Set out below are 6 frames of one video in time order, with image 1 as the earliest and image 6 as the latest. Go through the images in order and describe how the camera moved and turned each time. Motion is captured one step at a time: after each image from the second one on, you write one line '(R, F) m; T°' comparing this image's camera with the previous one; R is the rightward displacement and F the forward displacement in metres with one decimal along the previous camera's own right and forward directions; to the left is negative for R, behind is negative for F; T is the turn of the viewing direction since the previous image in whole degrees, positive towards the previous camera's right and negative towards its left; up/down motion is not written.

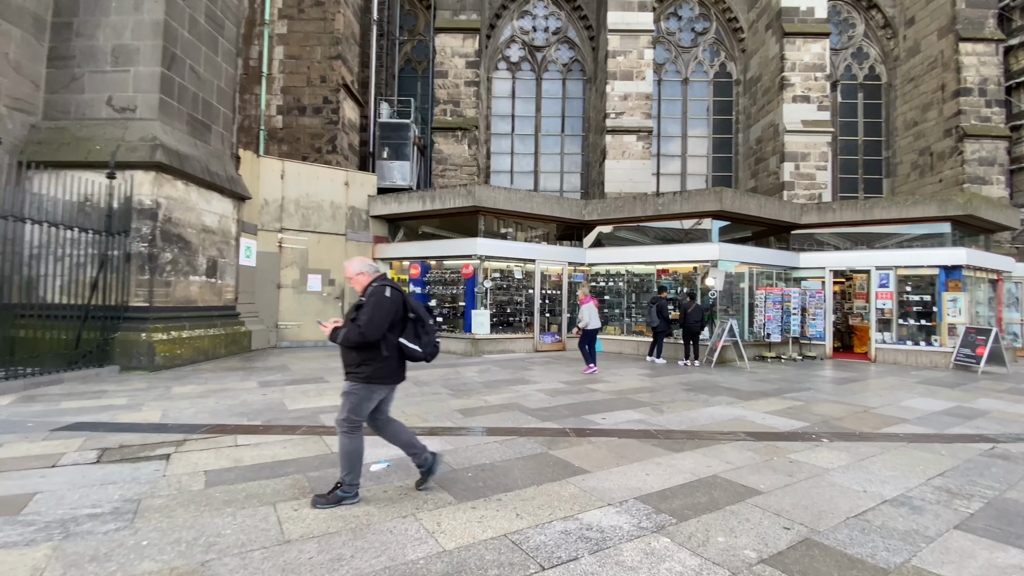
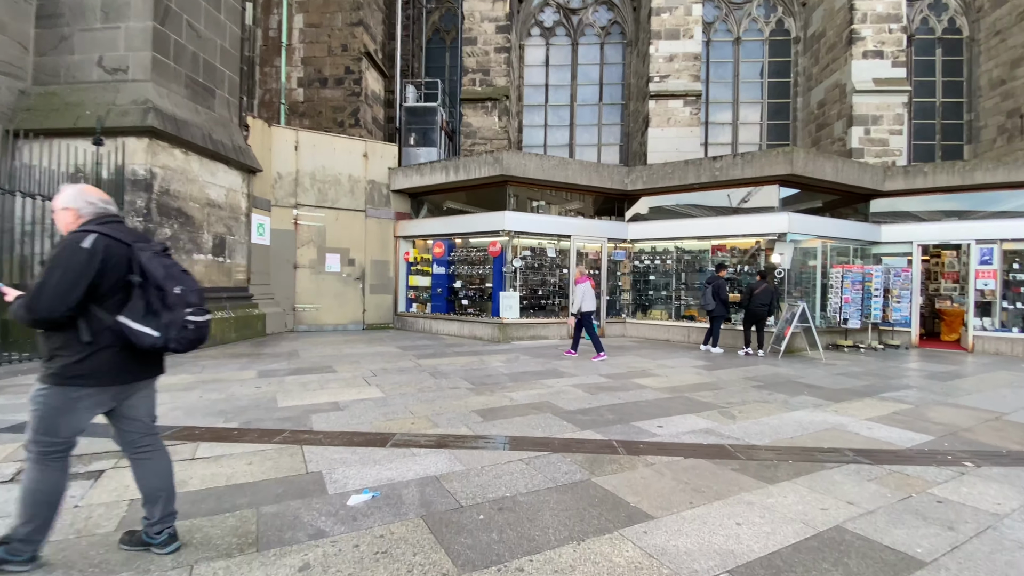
(0.0, +1.3) m; -4°
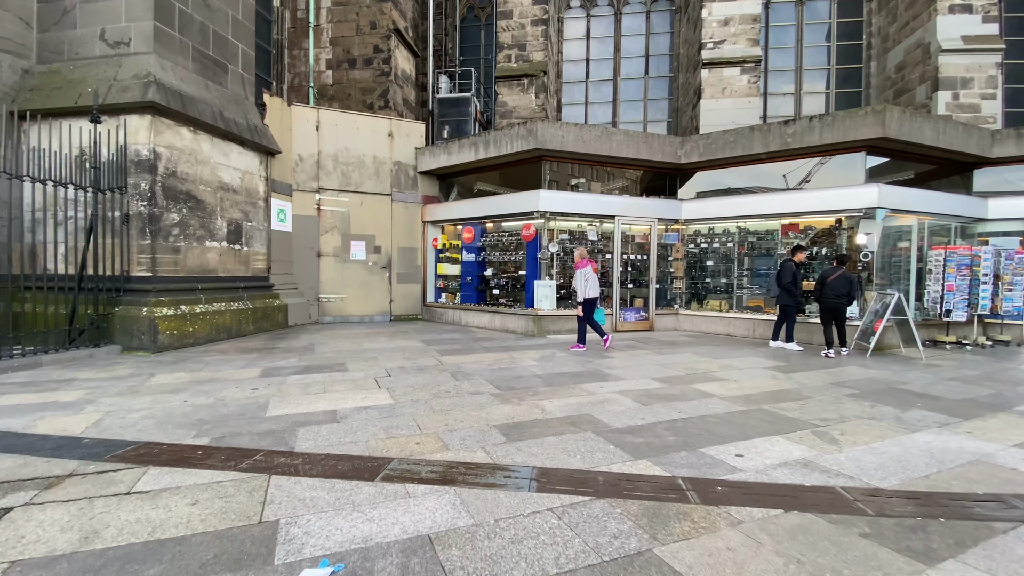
(+0.1, +1.1) m; -5°
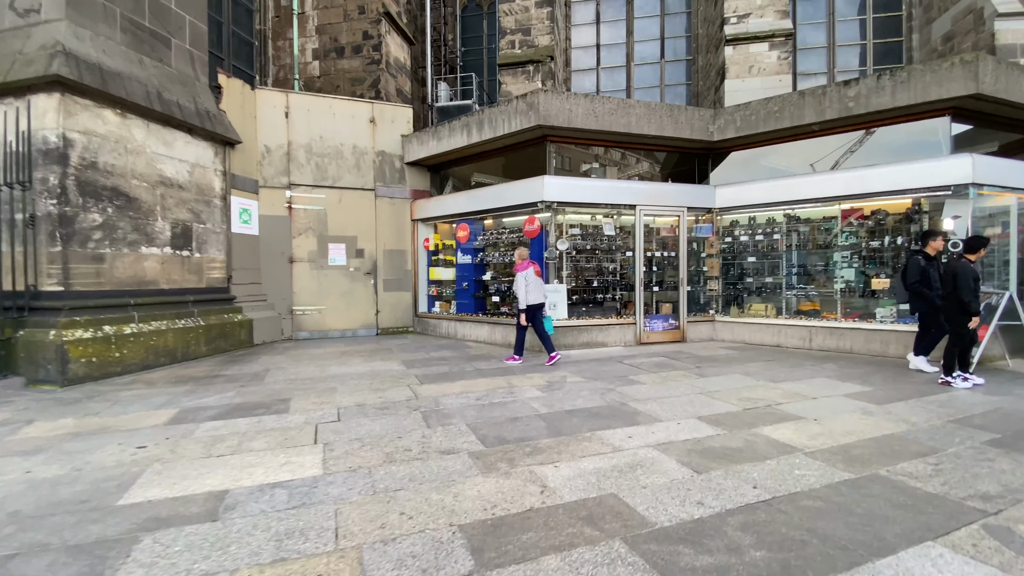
(+0.2, +1.7) m; -2°
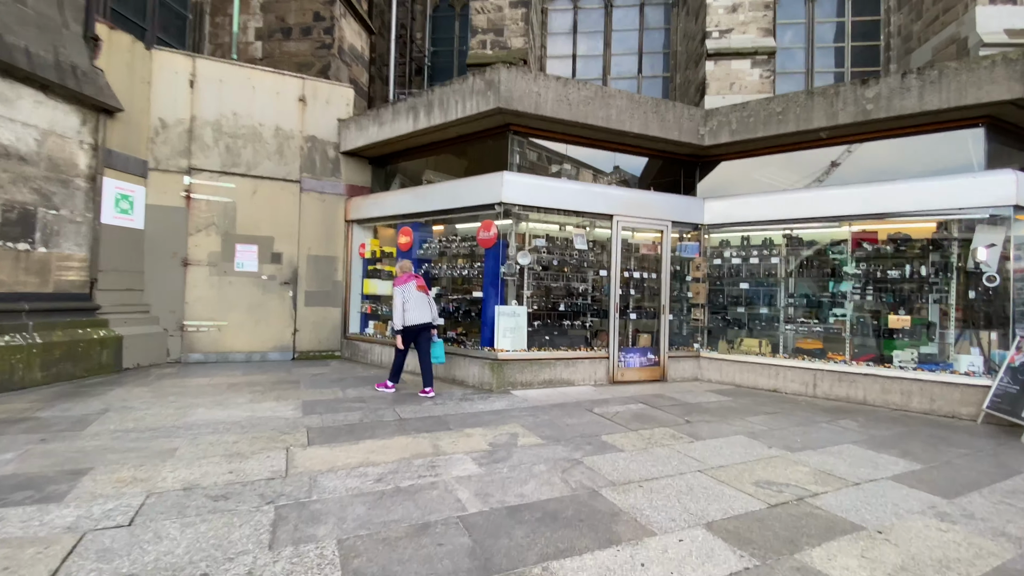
(+0.3, +1.6) m; +4°
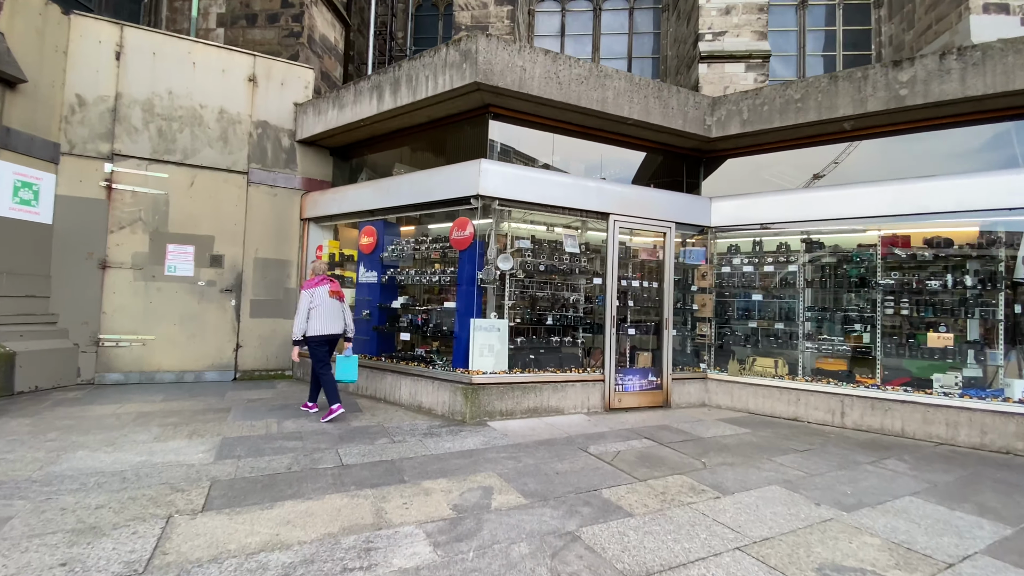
(+0.1, +1.1) m; +2°
